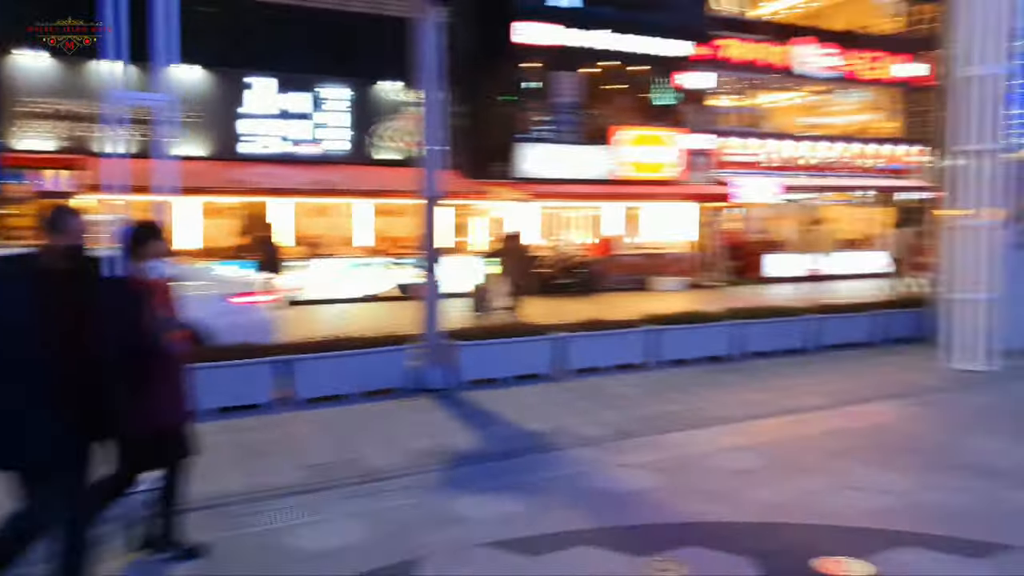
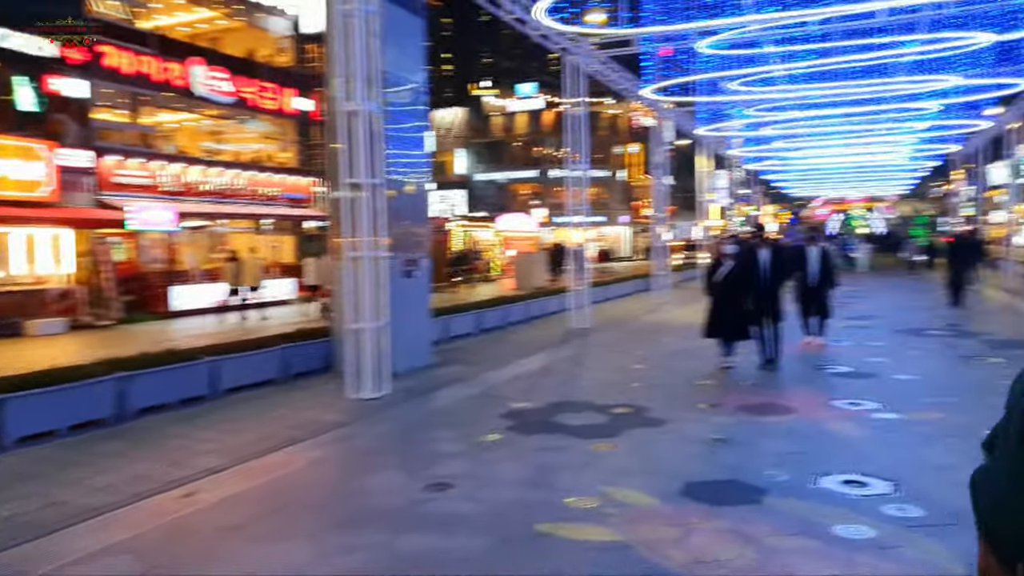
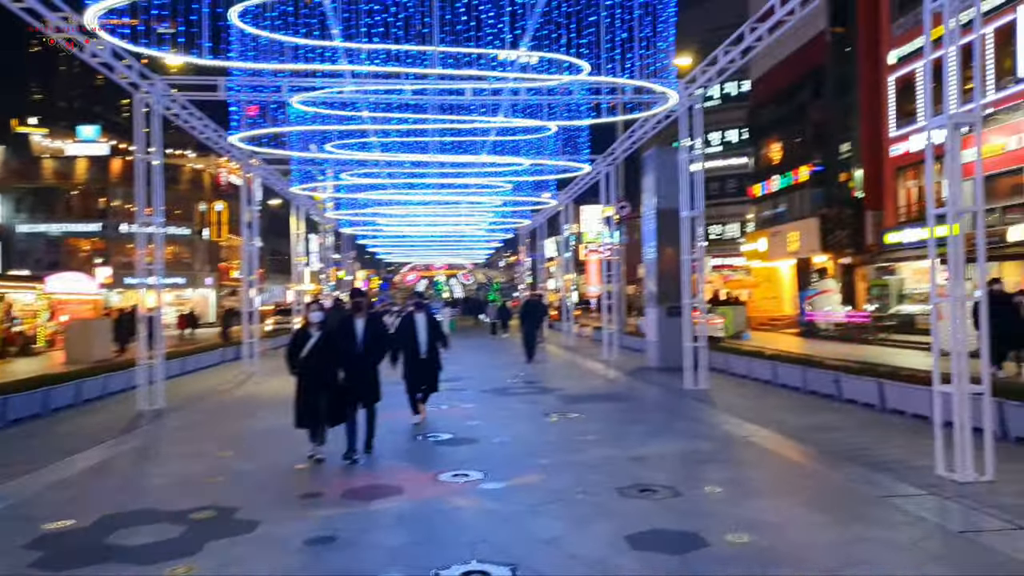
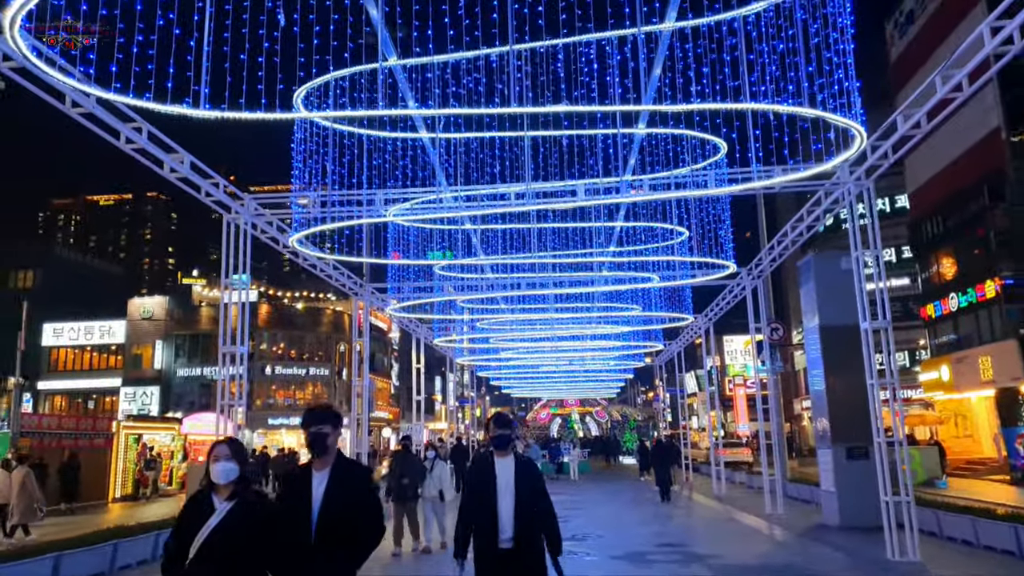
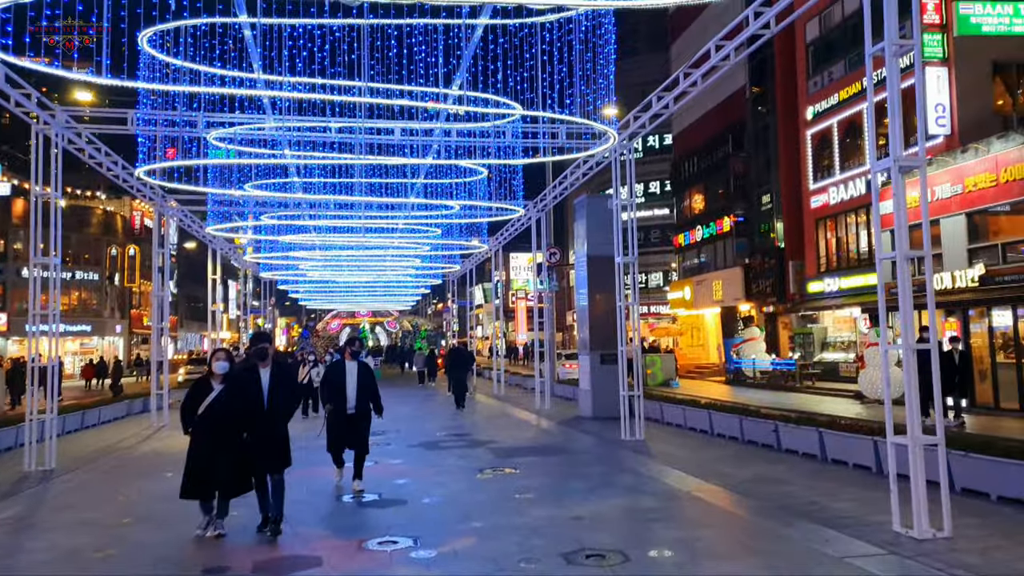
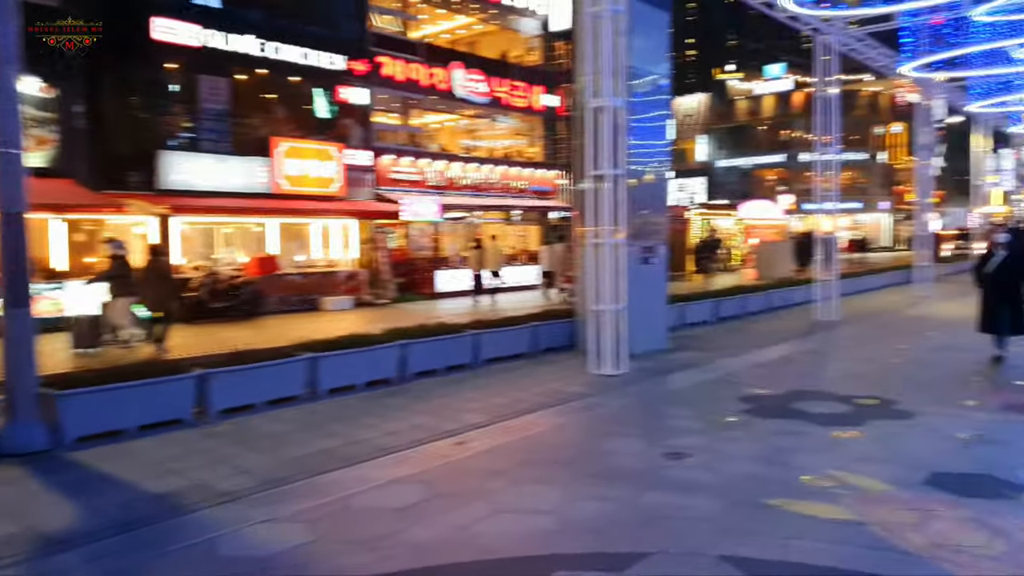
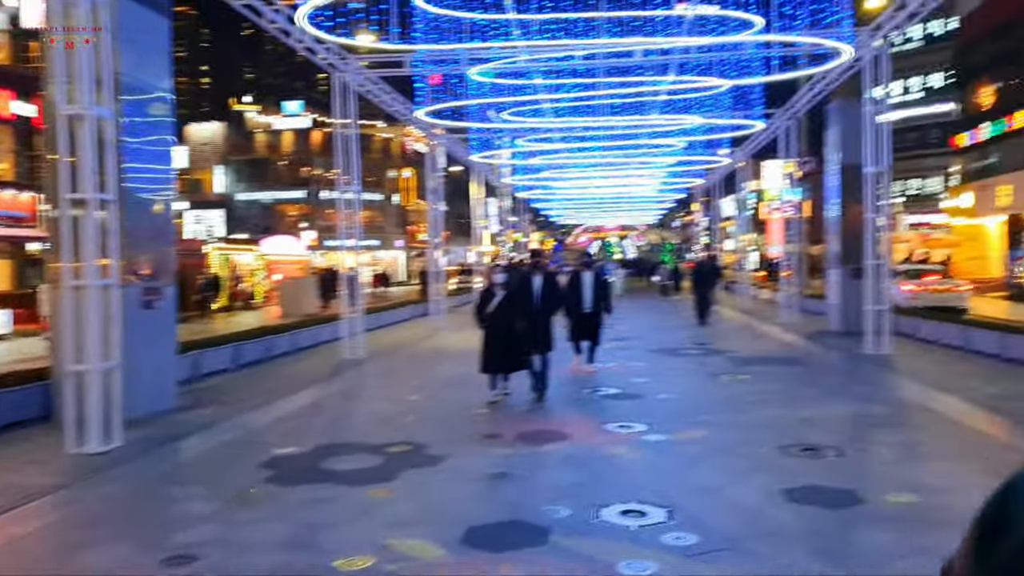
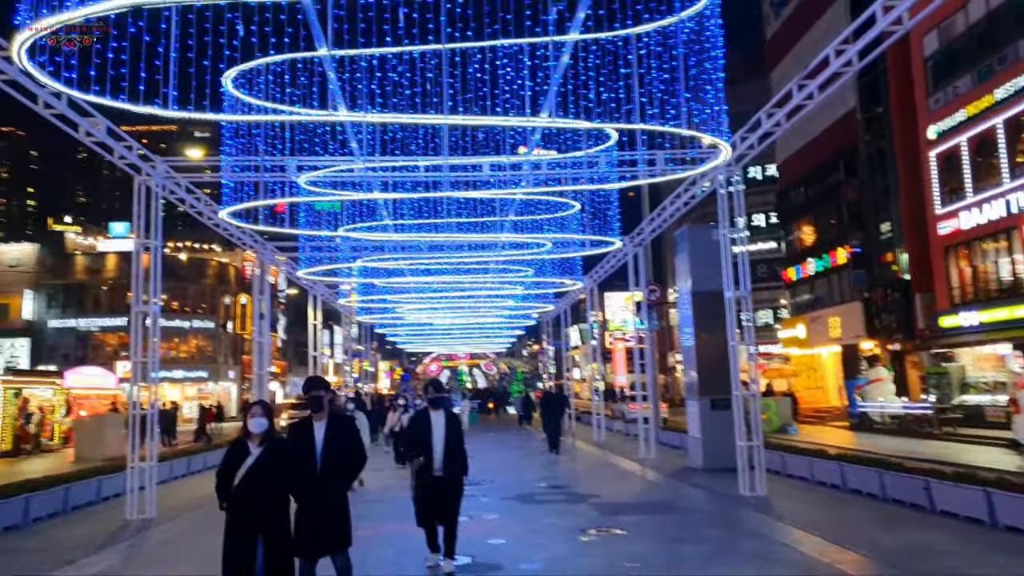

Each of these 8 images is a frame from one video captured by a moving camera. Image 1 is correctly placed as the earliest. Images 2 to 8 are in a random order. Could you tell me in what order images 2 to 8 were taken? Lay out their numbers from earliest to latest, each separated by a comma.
6, 2, 7, 3, 5, 8, 4
